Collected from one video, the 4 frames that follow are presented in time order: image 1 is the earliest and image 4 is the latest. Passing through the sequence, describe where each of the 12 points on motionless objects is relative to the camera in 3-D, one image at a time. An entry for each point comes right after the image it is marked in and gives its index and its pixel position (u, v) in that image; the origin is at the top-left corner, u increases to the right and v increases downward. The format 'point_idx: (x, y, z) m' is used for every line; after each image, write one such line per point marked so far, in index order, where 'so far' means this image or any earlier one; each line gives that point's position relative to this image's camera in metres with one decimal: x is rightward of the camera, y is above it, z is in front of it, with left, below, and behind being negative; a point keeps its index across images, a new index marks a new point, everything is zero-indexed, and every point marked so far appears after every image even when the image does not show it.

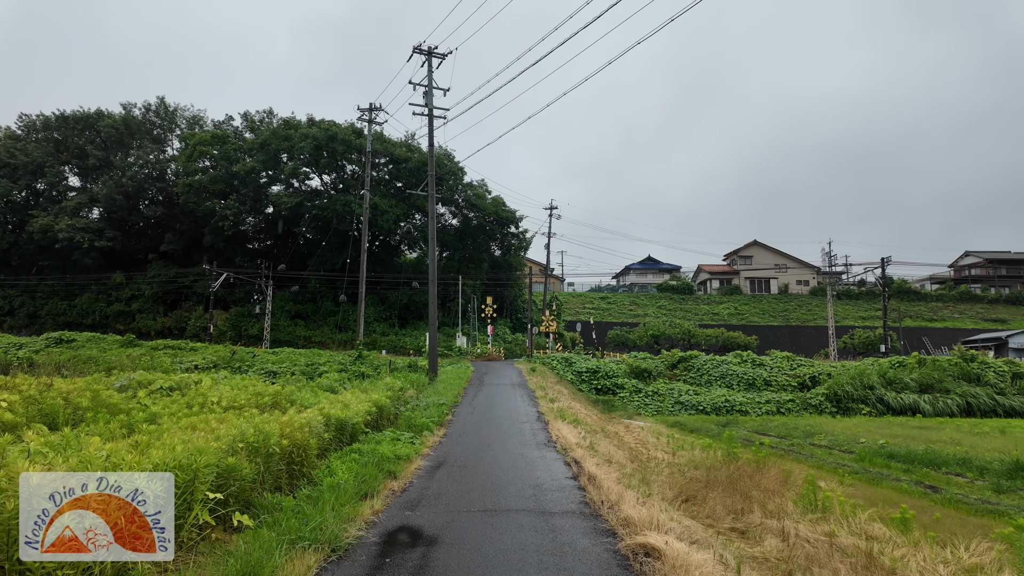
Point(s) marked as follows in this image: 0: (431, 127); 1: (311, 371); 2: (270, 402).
0: (-2.4, +4.7, +14.5) m
1: (-5.6, -2.3, +13.6) m
2: (-3.1, -1.5, +6.4) m
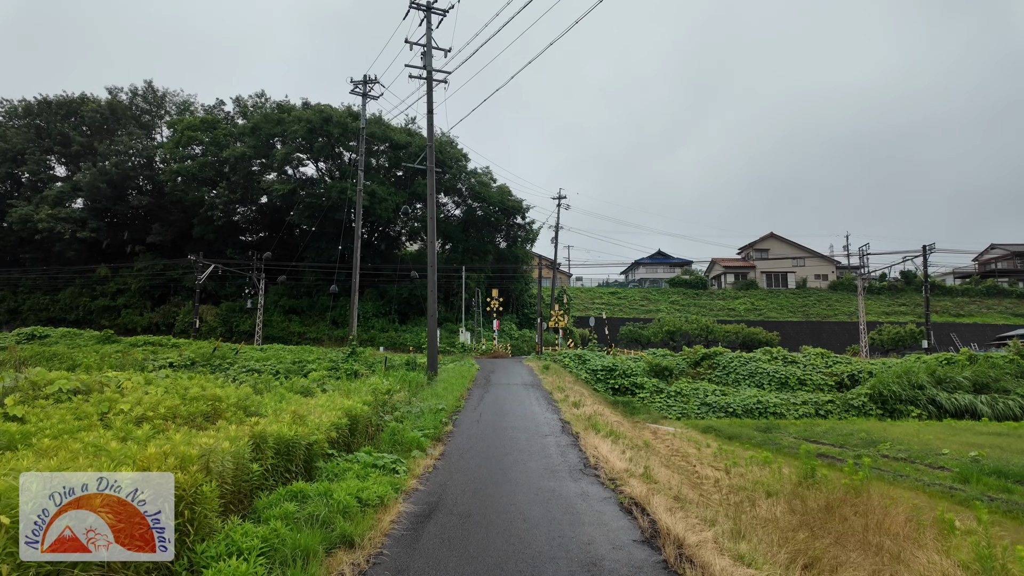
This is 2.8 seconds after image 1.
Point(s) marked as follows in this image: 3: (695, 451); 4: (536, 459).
0: (-2.1, +5.0, +12.7) m
1: (-5.3, -2.0, +11.9) m
2: (-2.9, -1.2, +4.6) m
3: (+3.2, -2.8, +8.7) m
4: (+0.2, -1.6, +4.7) m
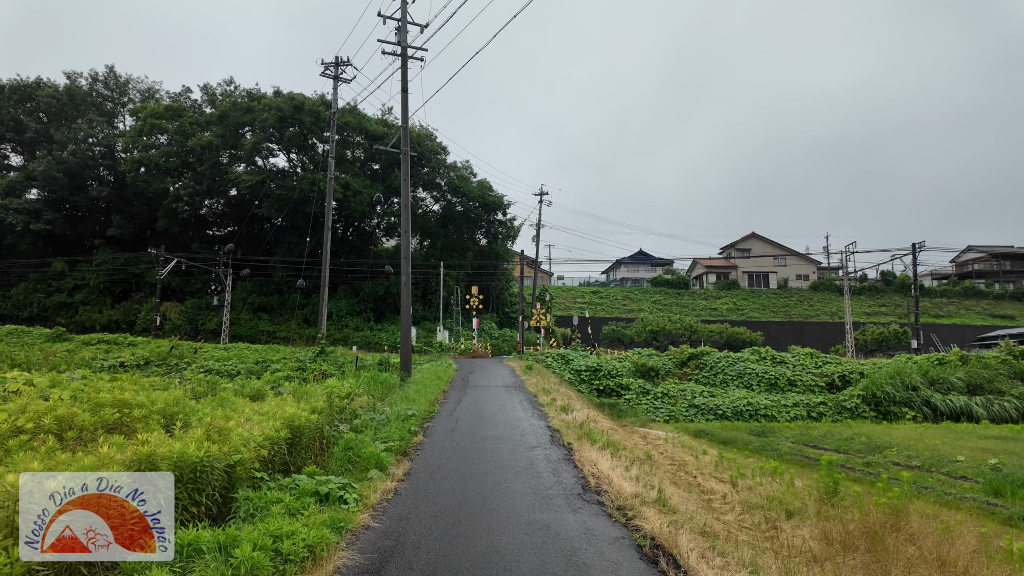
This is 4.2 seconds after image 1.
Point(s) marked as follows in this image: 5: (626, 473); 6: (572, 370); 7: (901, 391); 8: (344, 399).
0: (-2.5, +5.2, +11.8) m
1: (-5.7, -1.8, +10.9) m
2: (-3.0, -1.0, +3.7) m
3: (+2.9, -2.7, +7.9) m
4: (+0.1, -1.5, +3.8) m
5: (+0.9, -1.5, +4.0) m
6: (+2.2, -3.0, +17.8) m
7: (+11.8, -3.1, +14.9) m
8: (-1.8, -1.2, +5.3) m
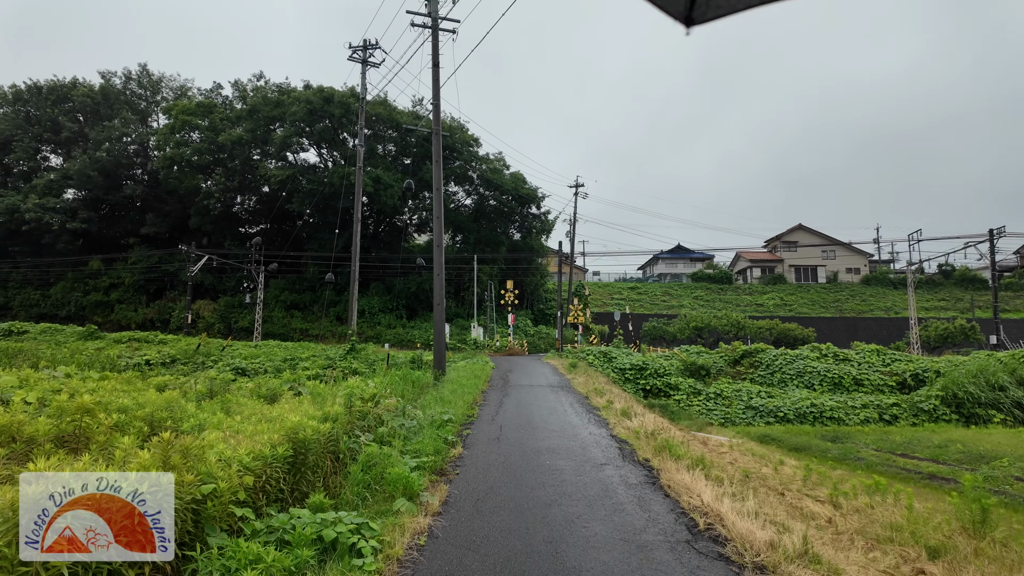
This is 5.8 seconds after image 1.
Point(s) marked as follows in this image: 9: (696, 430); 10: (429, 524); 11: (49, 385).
0: (-1.7, +5.4, +10.9) m
1: (-4.9, -1.6, +10.2) m
2: (-2.6, -0.8, +2.8) m
3: (+3.6, -2.5, +6.7) m
4: (+0.5, -1.3, +2.8) m
5: (+1.4, -1.3, +3.0) m
6: (+3.4, -2.7, +16.6) m
7: (+12.8, -2.8, +13.2) m
8: (-1.3, -1.0, +4.4) m
9: (+3.8, -3.0, +10.3) m
10: (-0.5, -1.3, +2.8) m
11: (-3.9, -0.8, +4.2) m
